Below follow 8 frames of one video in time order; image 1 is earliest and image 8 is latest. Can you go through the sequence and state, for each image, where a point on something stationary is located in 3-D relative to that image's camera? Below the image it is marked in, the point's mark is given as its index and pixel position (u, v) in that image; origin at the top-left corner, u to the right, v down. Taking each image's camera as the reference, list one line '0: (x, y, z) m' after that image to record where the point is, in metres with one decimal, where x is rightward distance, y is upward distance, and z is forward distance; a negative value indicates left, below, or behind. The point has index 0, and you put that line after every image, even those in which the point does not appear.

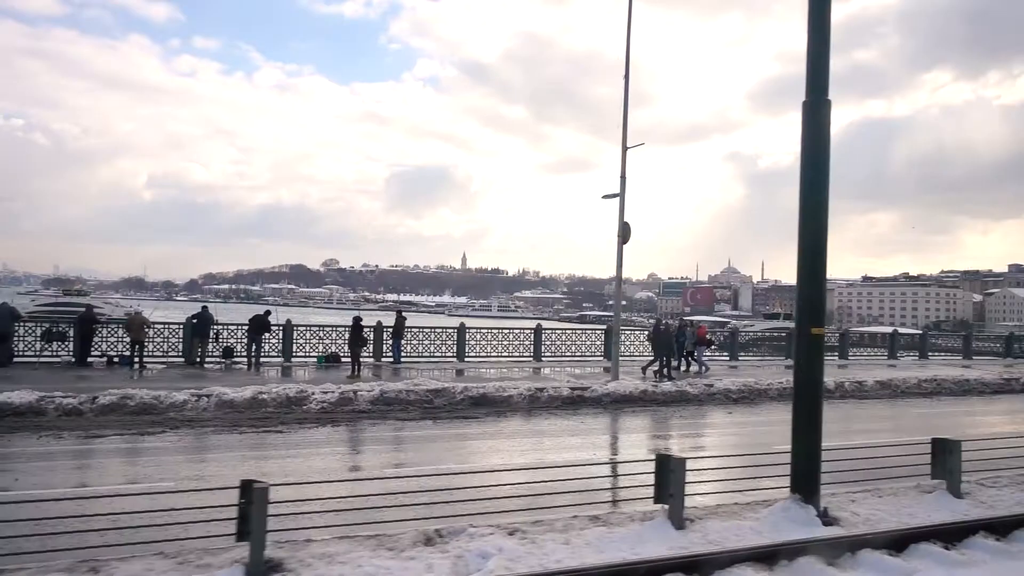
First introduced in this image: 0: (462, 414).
0: (-1.0, -2.4, +14.3) m
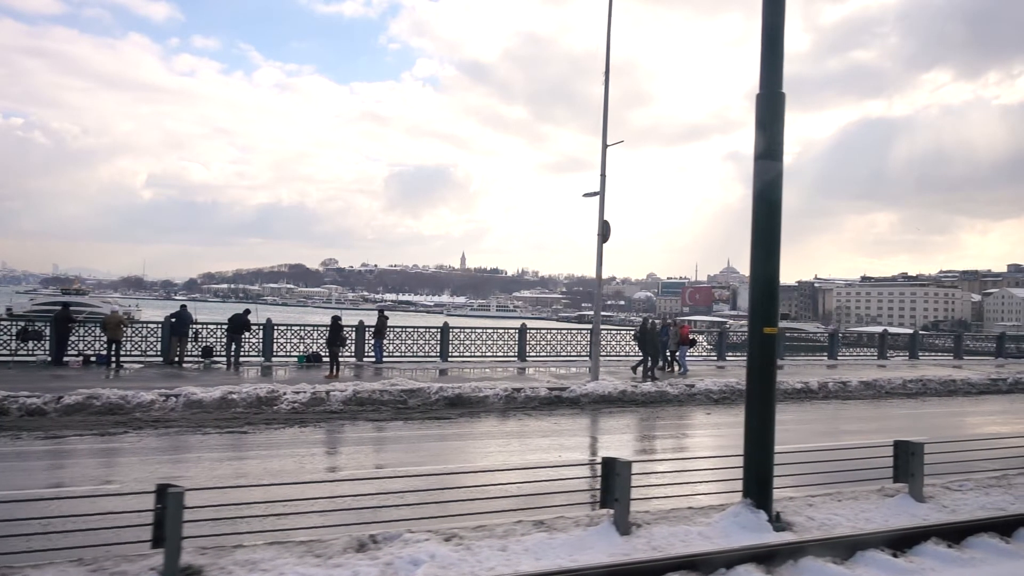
0: (-1.5, -2.4, +14.1) m
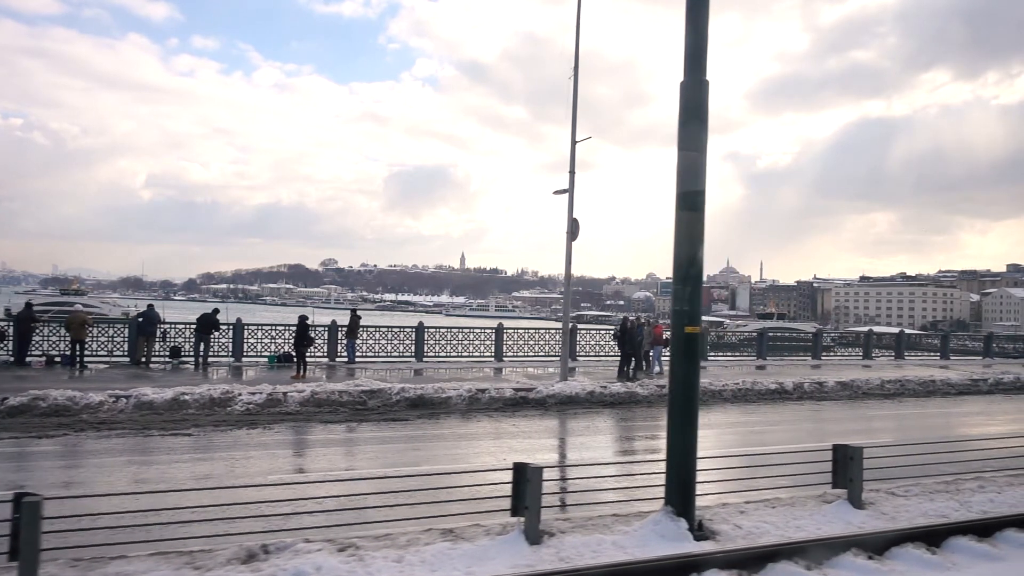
0: (-2.2, -2.4, +13.8) m
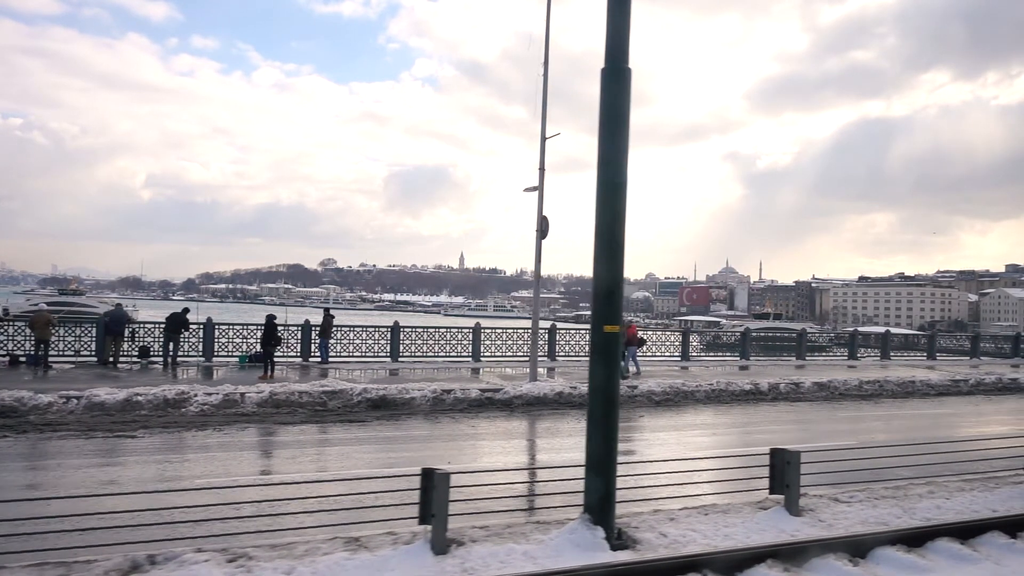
0: (-2.9, -2.3, +13.5) m
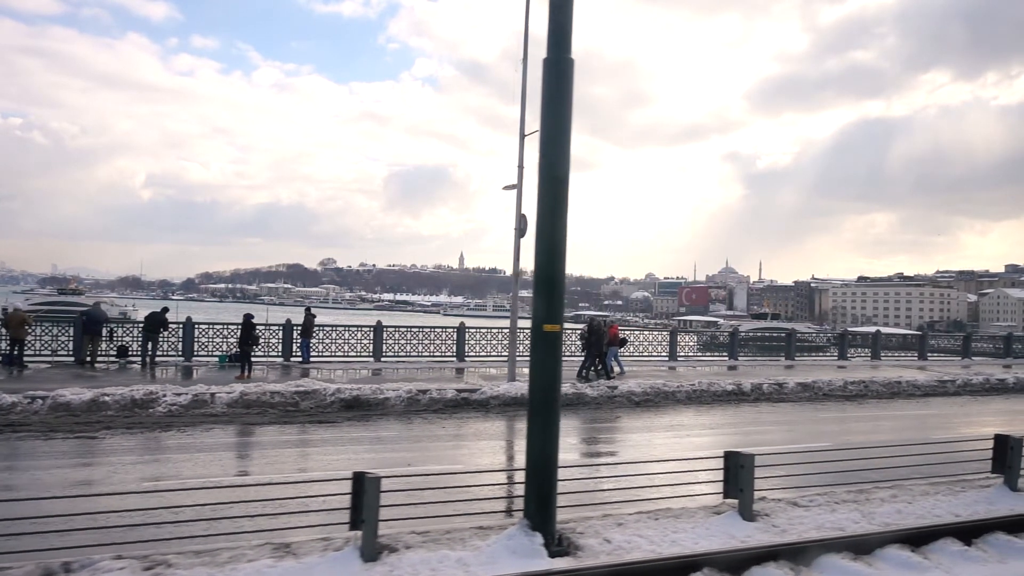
0: (-3.3, -2.3, +13.3) m
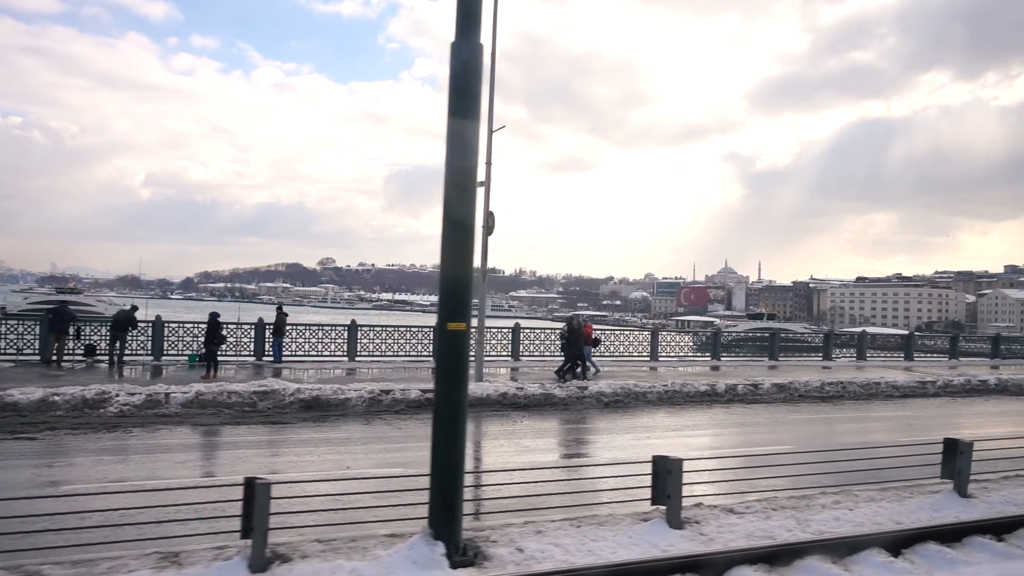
0: (-4.0, -2.3, +13.0) m
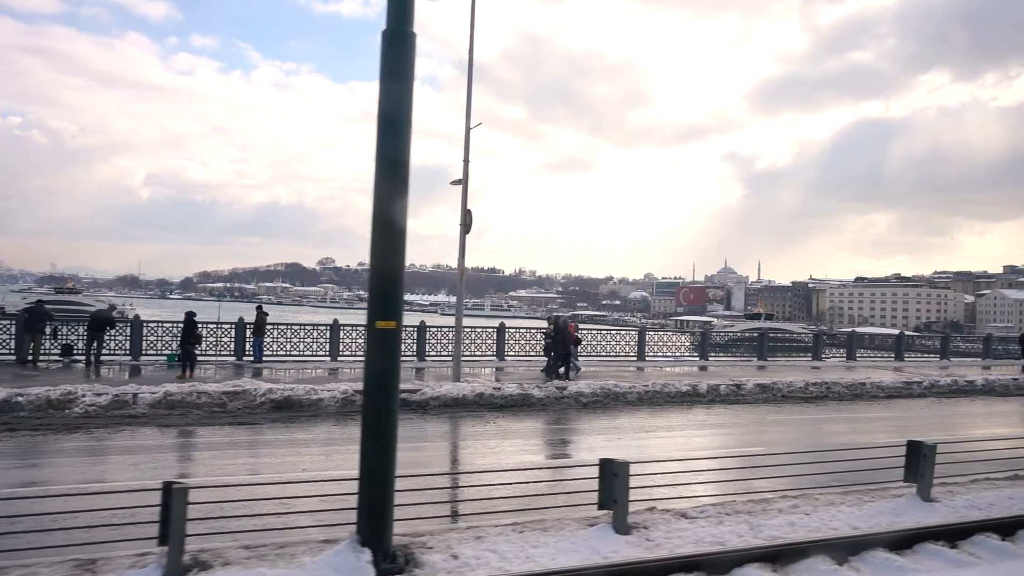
0: (-4.5, -2.2, +12.8) m
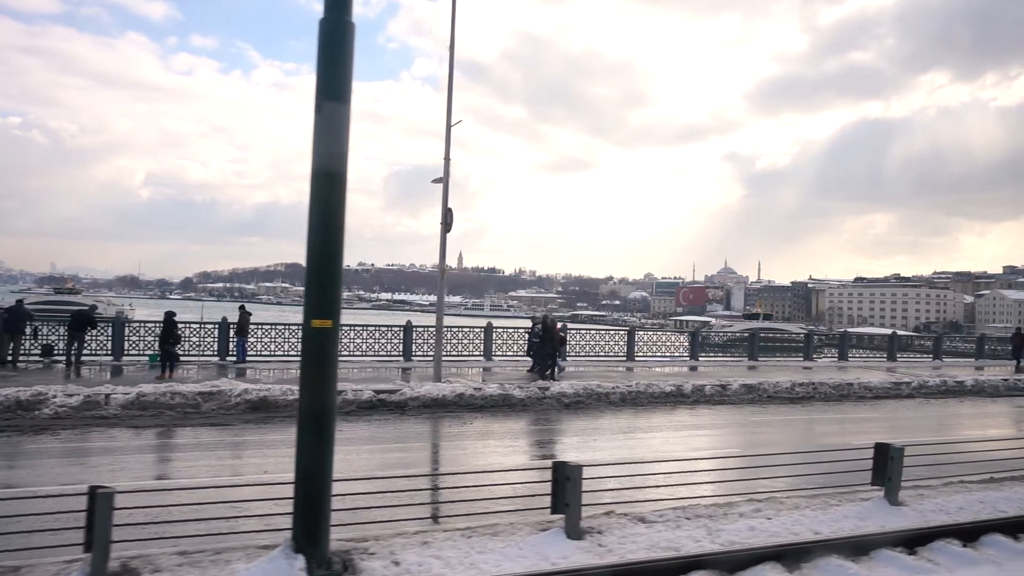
0: (-4.9, -2.2, +12.7) m
